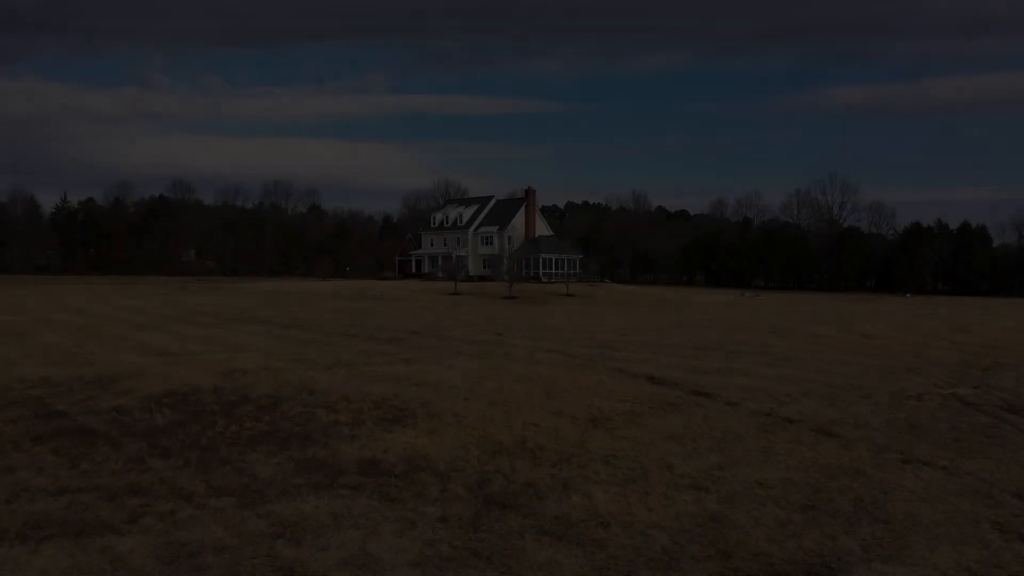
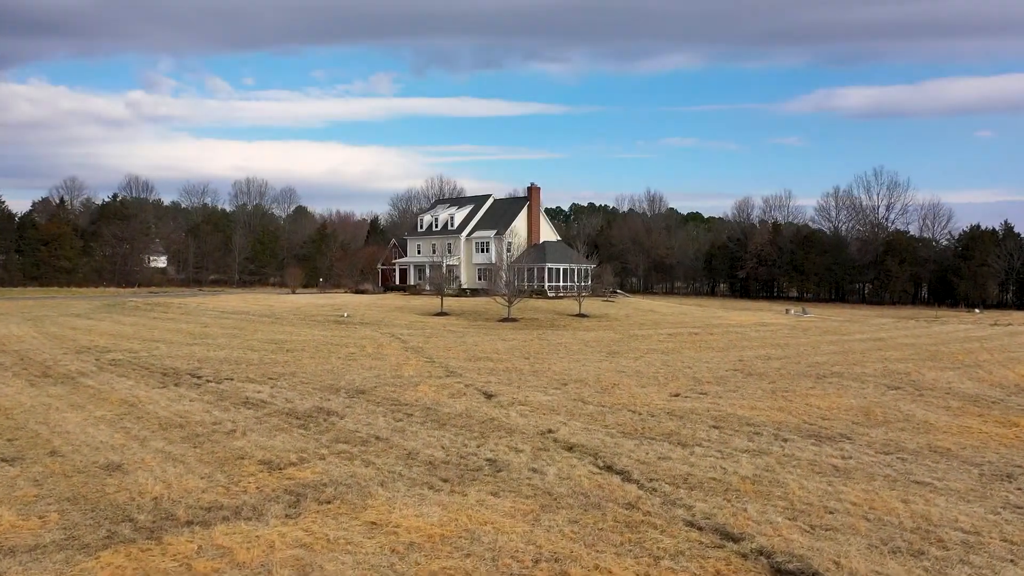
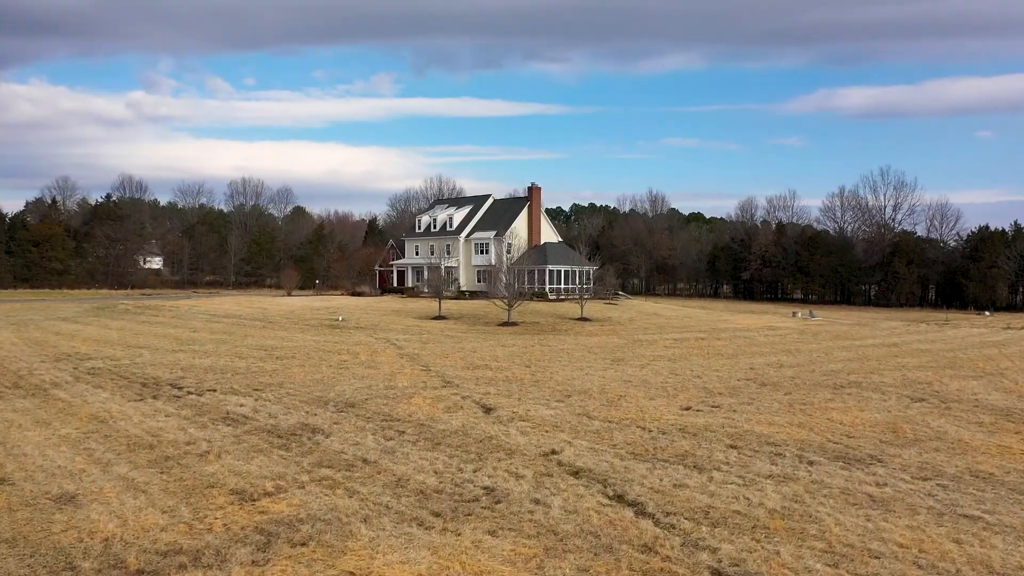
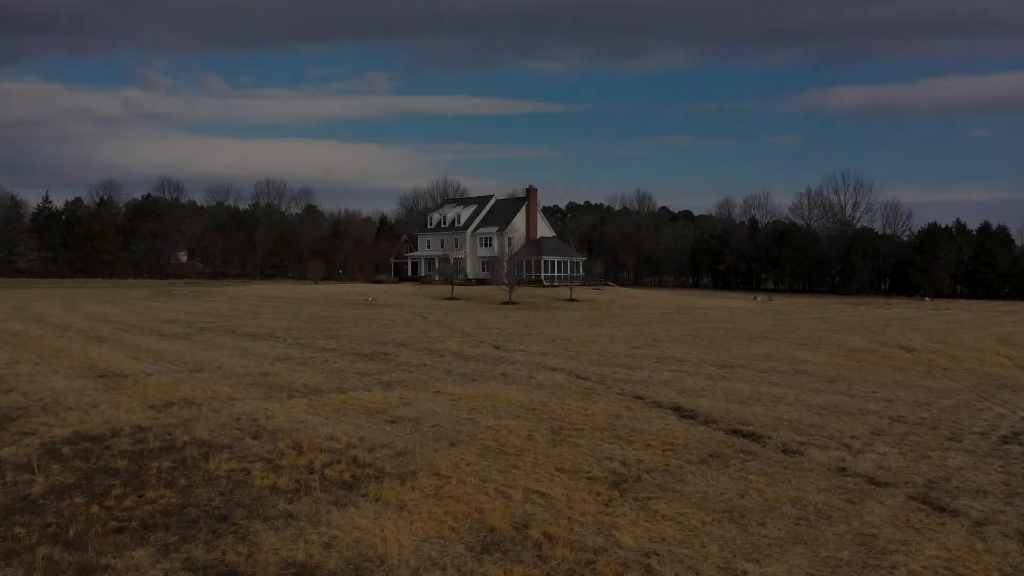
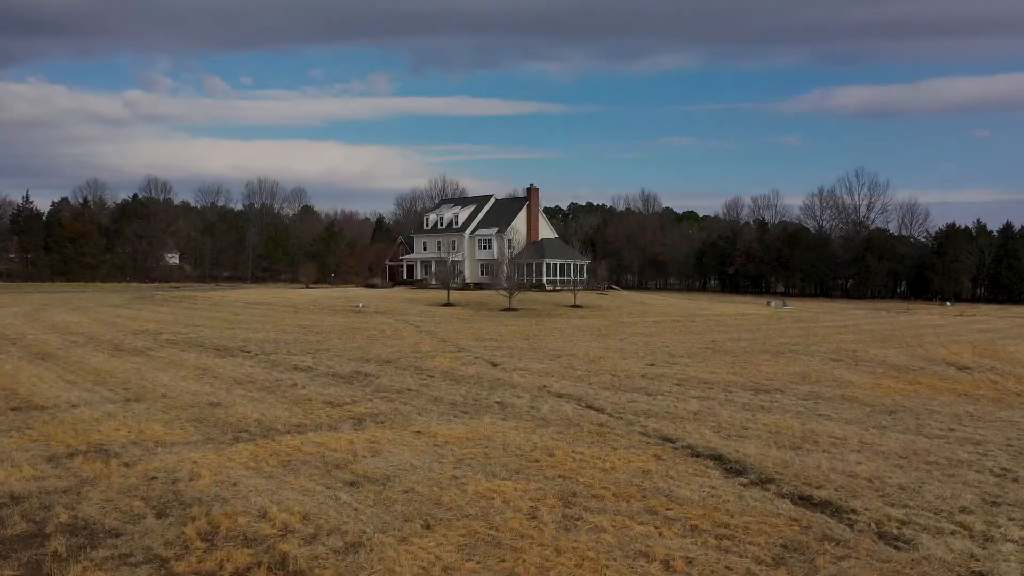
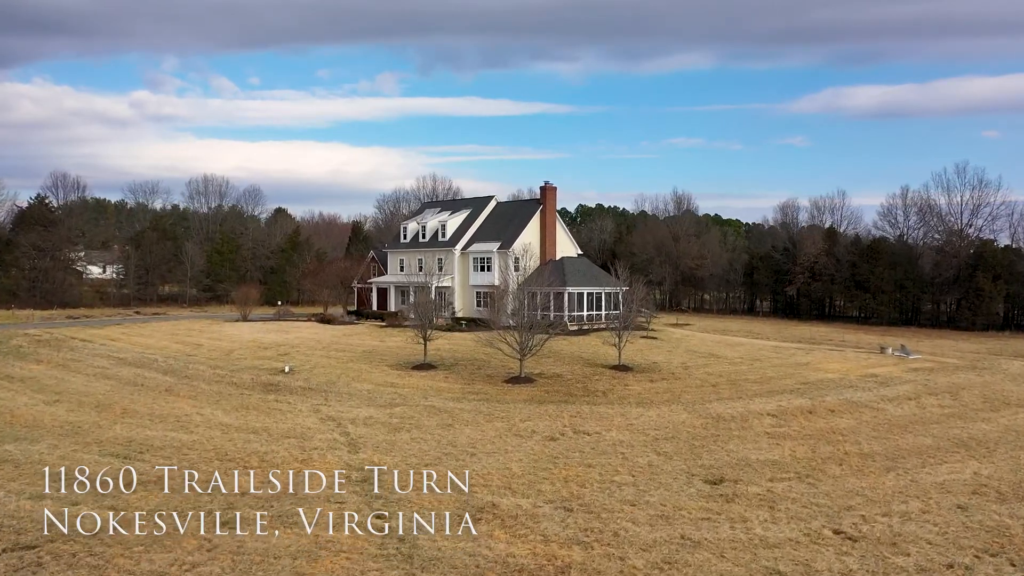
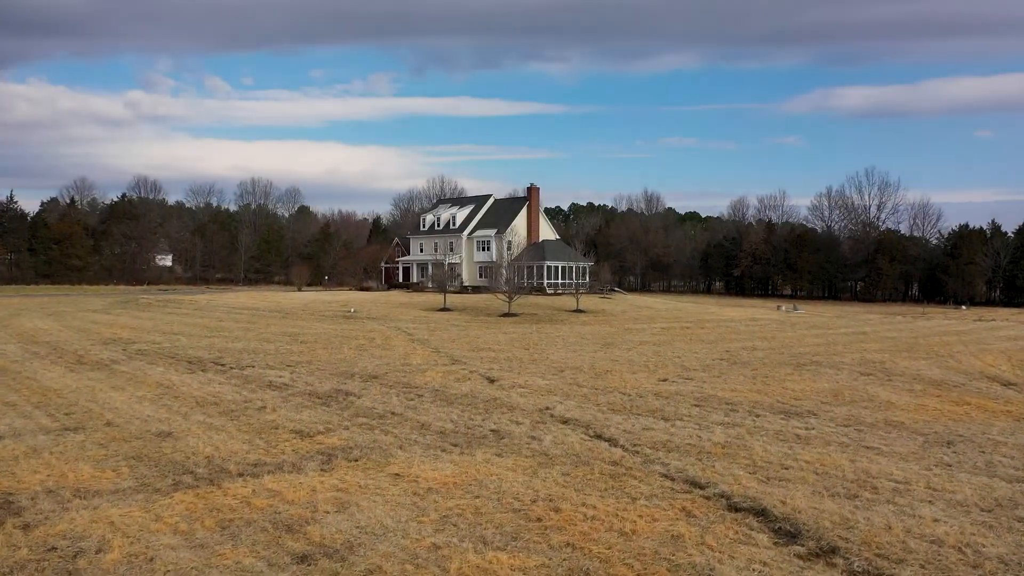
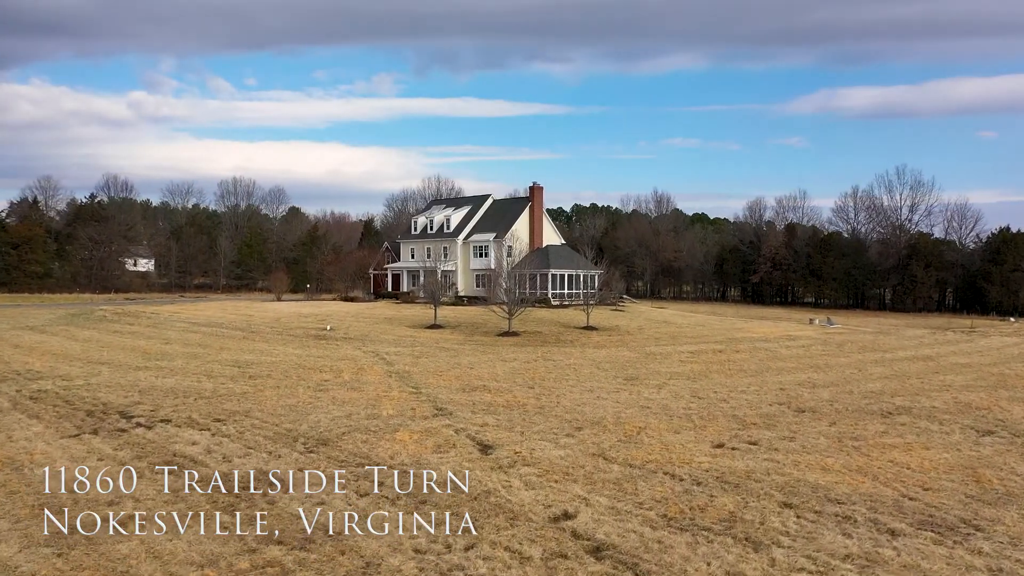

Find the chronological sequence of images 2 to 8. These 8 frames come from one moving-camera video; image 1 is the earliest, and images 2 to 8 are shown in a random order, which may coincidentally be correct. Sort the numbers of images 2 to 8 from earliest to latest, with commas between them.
4, 5, 7, 2, 3, 8, 6
